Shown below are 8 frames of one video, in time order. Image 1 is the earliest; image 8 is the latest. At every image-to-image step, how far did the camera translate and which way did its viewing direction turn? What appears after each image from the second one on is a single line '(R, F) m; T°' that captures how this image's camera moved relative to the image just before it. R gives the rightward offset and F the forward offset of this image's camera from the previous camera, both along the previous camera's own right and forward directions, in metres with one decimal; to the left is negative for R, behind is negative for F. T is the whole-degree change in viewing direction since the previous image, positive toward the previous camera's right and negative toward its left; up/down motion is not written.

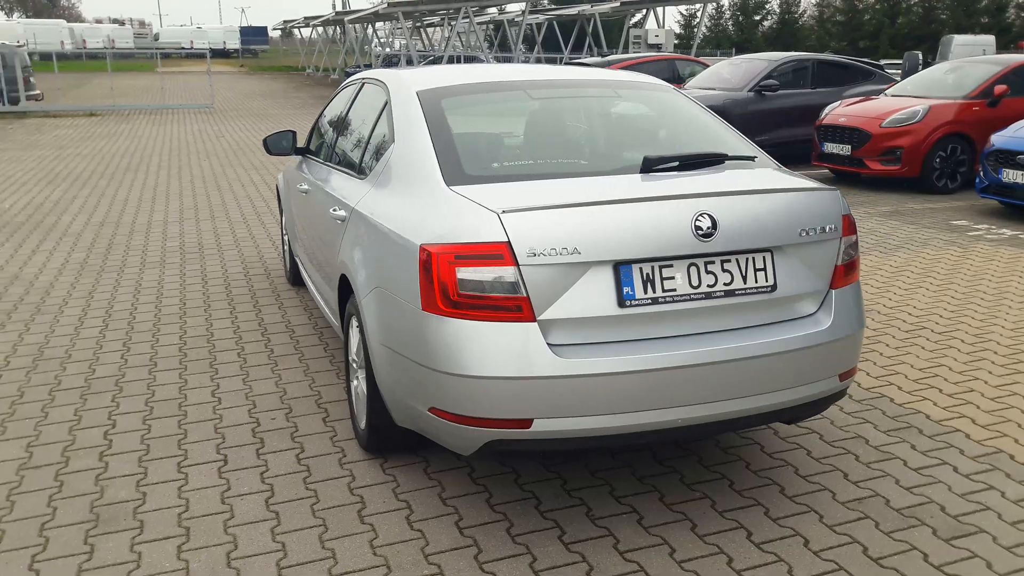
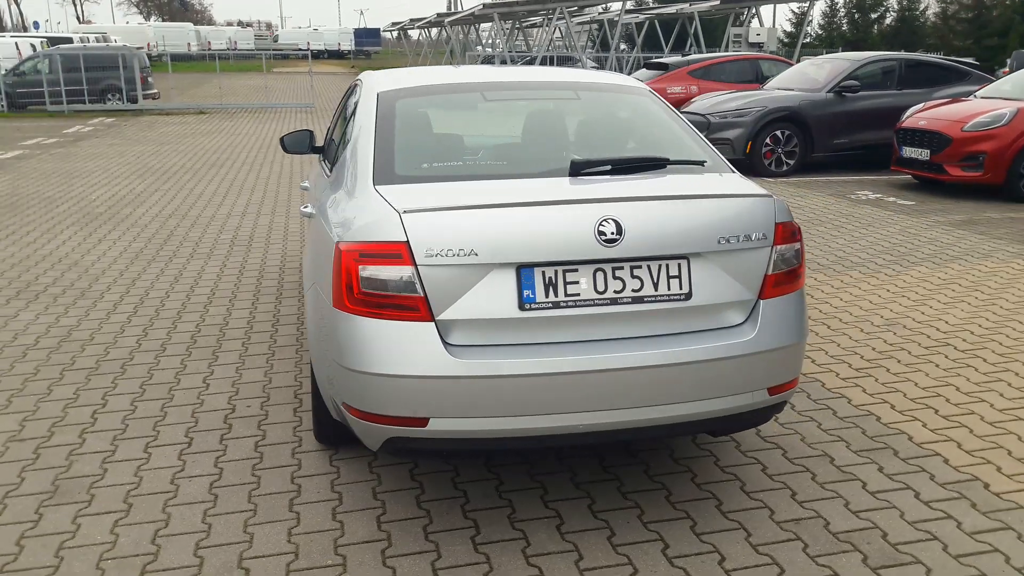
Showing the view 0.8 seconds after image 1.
(+0.7, 0.0) m; -7°
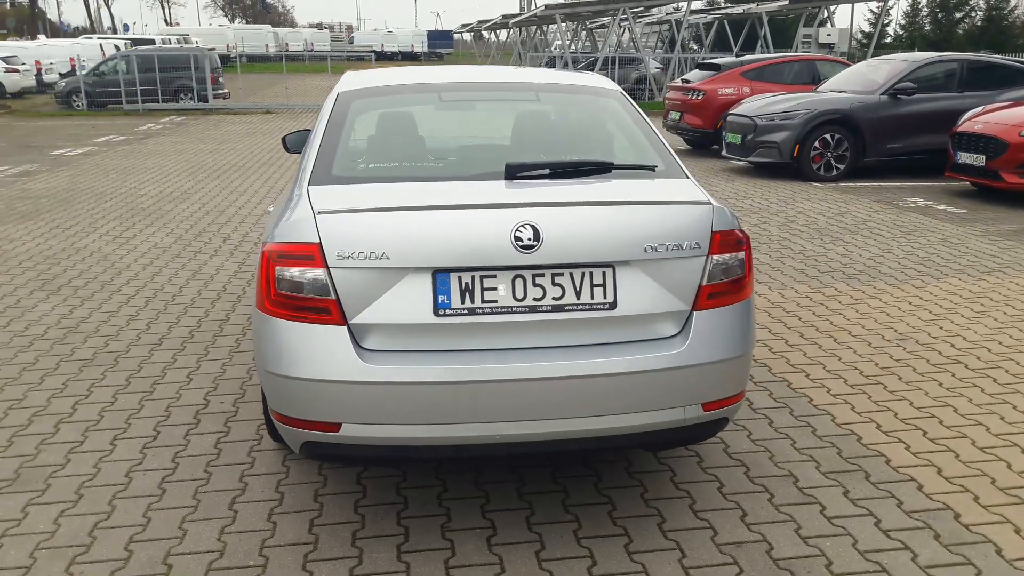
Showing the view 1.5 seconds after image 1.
(+0.5, +0.1) m; -5°
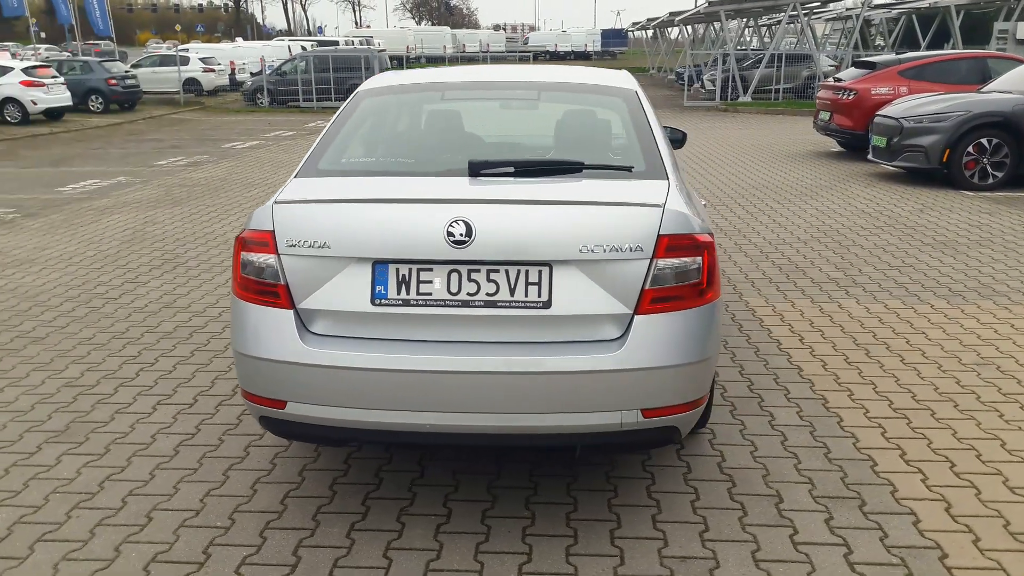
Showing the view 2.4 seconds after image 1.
(+0.8, 0.0) m; -12°
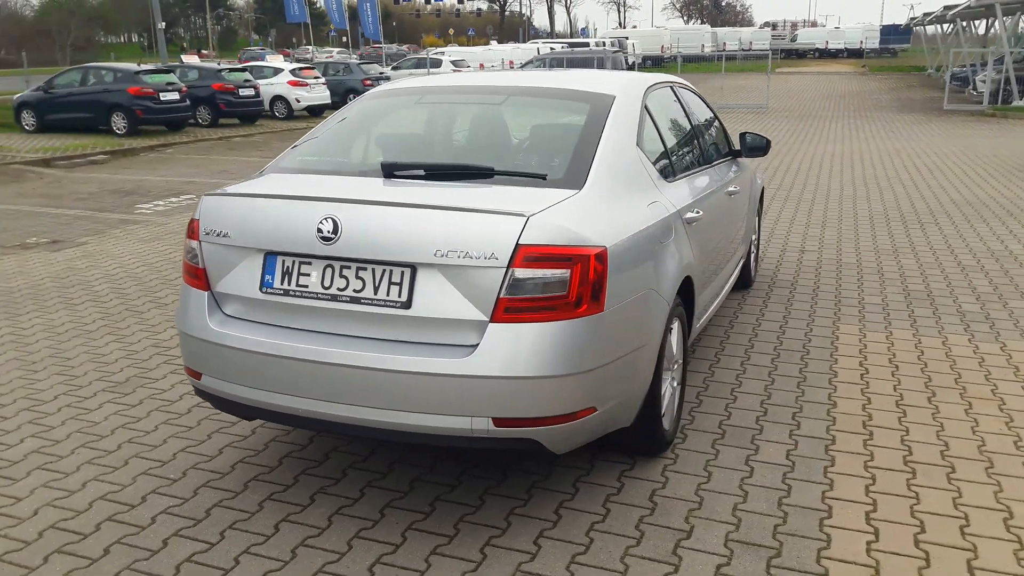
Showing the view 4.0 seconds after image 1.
(+1.4, +0.2) m; -17°
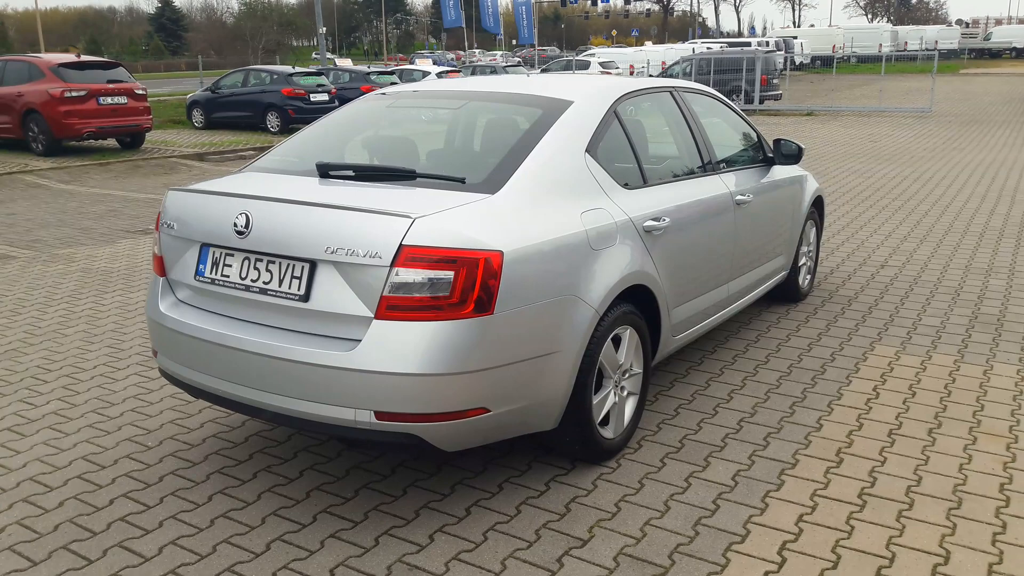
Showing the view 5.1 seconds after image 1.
(+1.0, 0.0) m; -11°
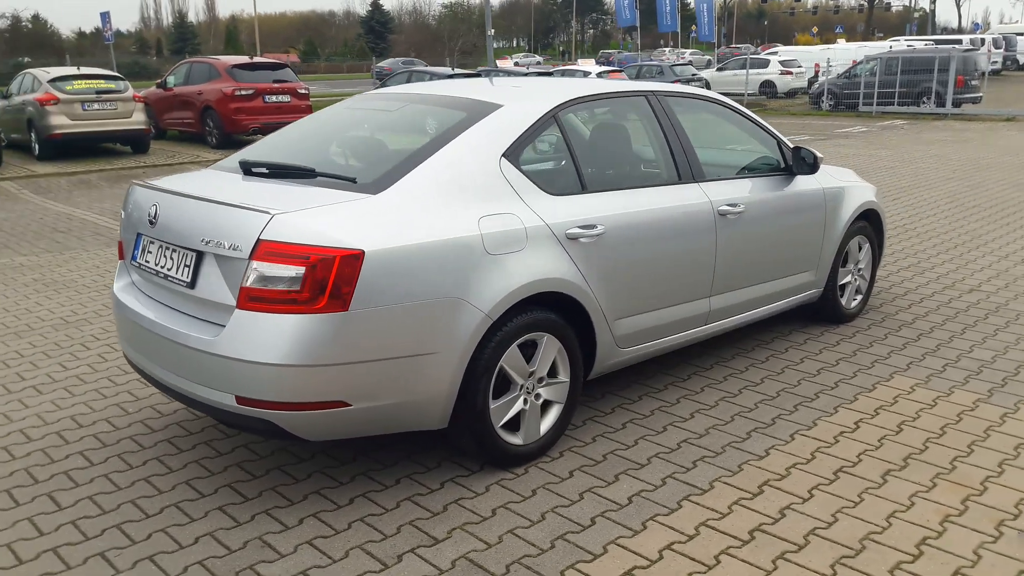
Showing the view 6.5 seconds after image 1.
(+1.2, +0.1) m; -13°
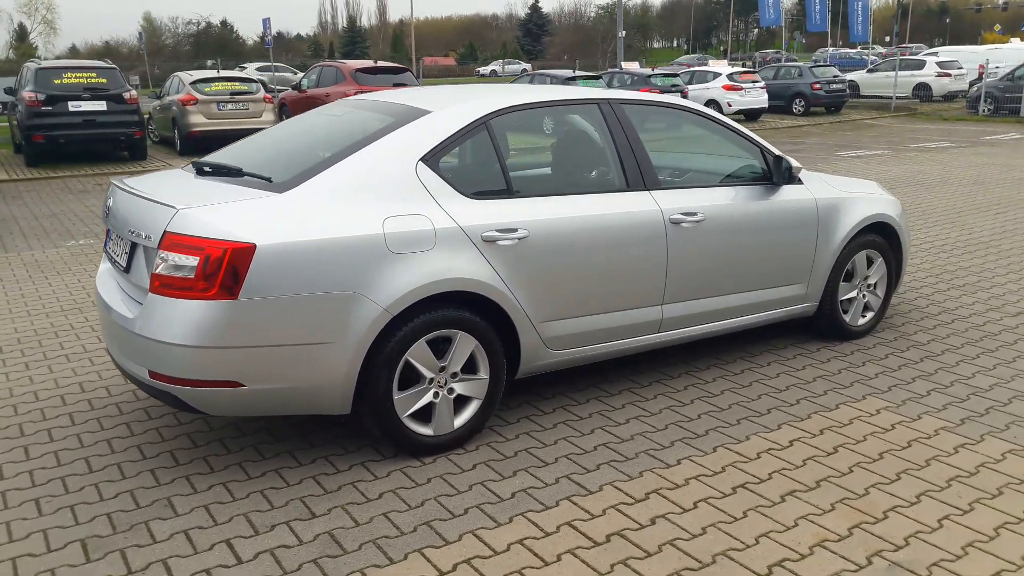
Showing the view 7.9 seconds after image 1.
(+1.1, -0.1) m; -10°
